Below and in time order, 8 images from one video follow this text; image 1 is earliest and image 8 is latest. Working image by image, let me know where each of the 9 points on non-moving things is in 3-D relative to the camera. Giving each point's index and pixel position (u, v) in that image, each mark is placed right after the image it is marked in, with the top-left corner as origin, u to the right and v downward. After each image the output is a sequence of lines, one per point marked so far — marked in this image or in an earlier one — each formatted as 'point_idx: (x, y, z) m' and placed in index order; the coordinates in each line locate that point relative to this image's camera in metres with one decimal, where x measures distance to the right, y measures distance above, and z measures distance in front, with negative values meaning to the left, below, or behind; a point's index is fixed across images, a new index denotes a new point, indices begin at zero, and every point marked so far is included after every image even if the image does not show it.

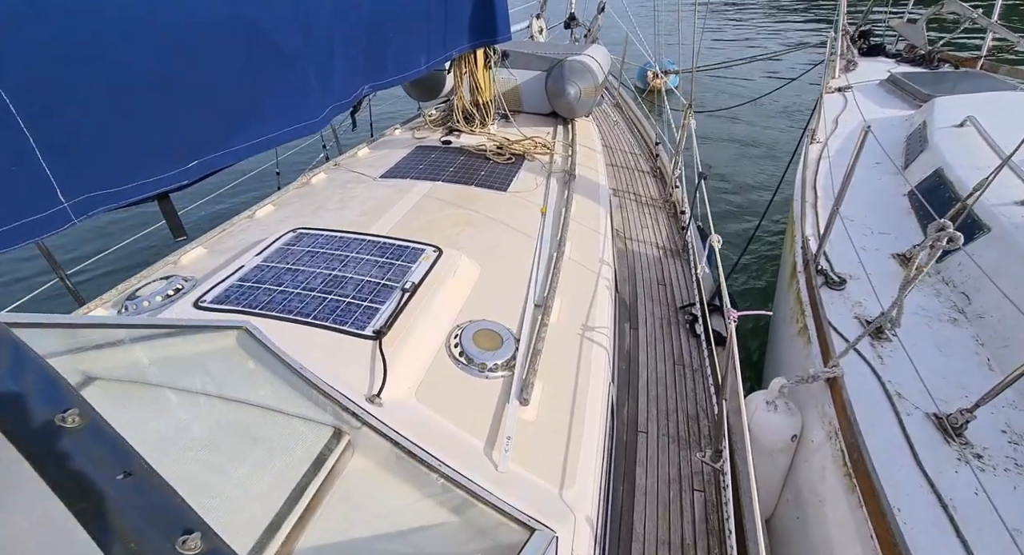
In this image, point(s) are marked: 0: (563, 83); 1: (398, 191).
0: (+0.5, +1.8, +4.7) m
1: (-0.8, +0.6, +3.6) m
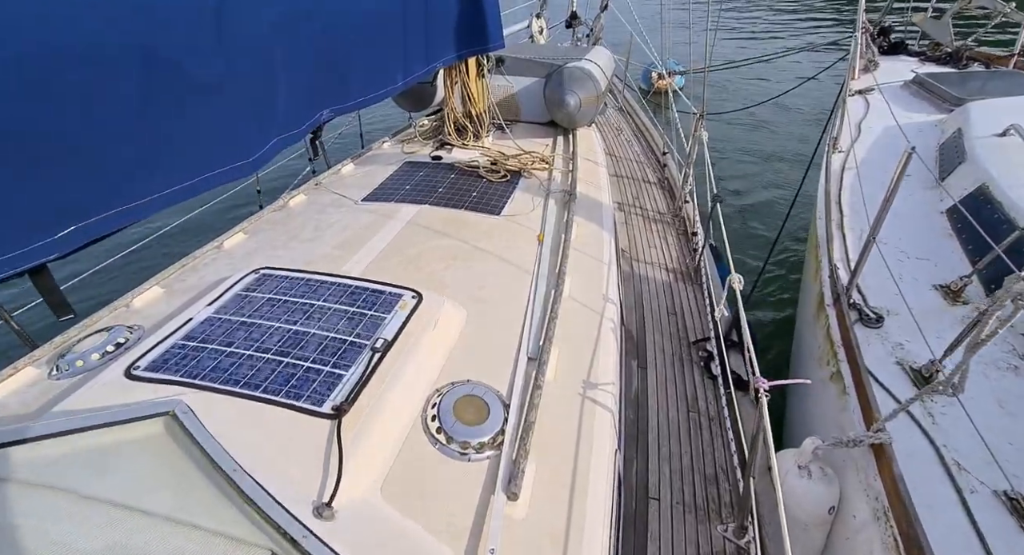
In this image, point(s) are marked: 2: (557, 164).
0: (+0.4, +1.6, +4.3) m
1: (-0.9, +0.4, +3.3) m
2: (+0.4, +0.9, +4.2) m
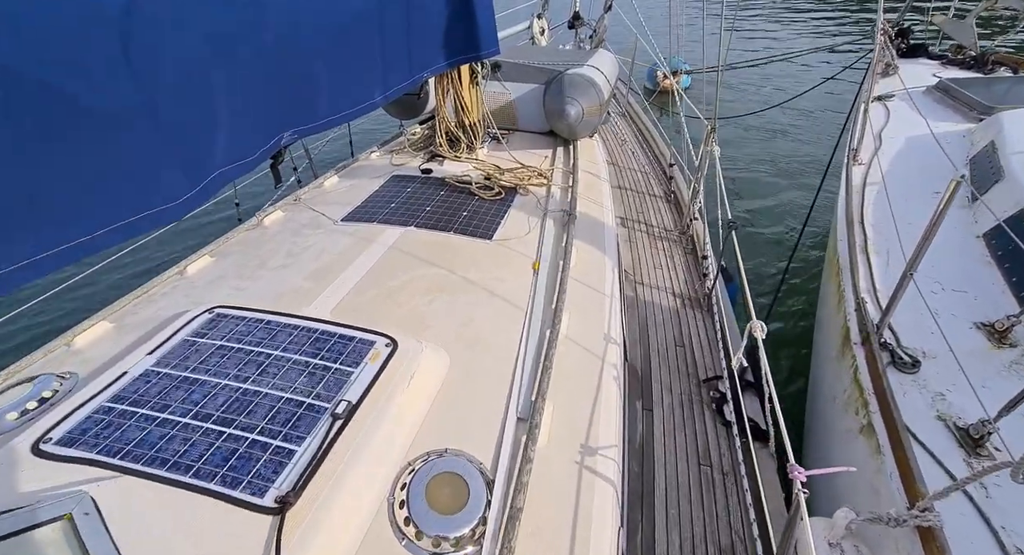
0: (+0.4, +1.4, +4.0) m
1: (-0.9, +0.2, +3.0) m
2: (+0.3, +0.7, +3.9) m
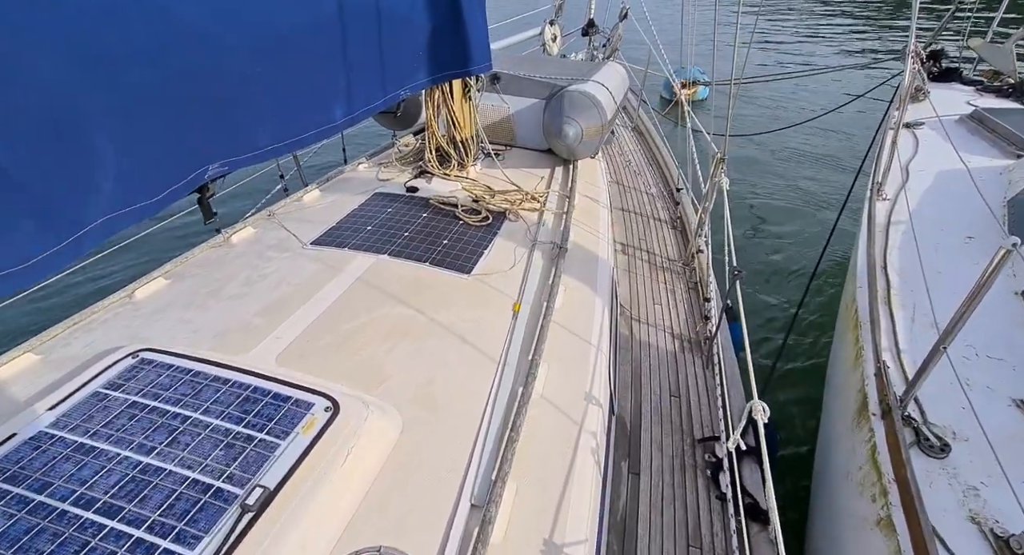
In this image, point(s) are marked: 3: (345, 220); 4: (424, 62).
0: (+0.4, +1.2, +3.7) m
1: (-1.0, 0.0, +2.7) m
2: (+0.3, +0.5, +3.6) m
3: (-1.1, +0.4, +3.3) m
4: (-0.5, +1.1, +2.6) m
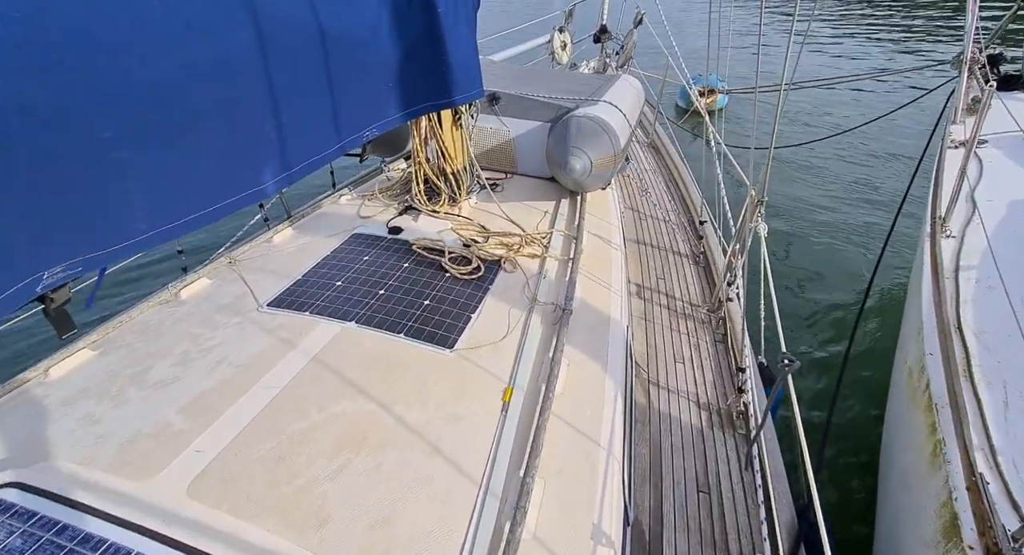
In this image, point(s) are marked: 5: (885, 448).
0: (+0.3, +0.8, +3.2) m
1: (-1.0, -0.3, +2.3) m
2: (+0.3, +0.2, +3.1) m
3: (-1.1, 0.0, +2.8) m
4: (-0.5, +0.8, +2.1) m
5: (+2.2, -1.0, +2.9) m
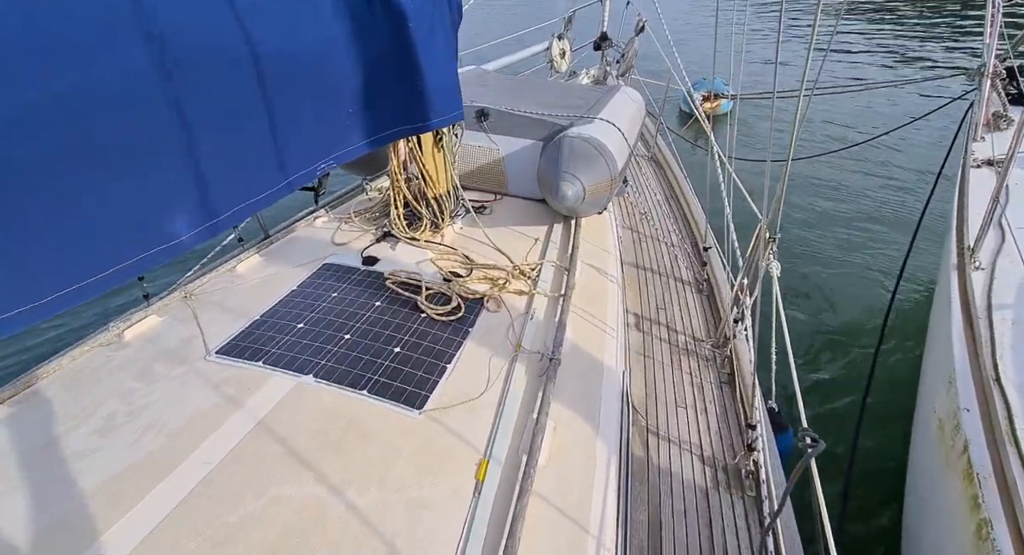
0: (+0.3, +0.6, +2.9) m
1: (-1.1, -0.5, +2.0) m
2: (+0.2, 0.0, +2.8) m
3: (-1.2, -0.2, +2.5) m
4: (-0.6, +0.6, +1.8) m
5: (+2.1, -1.2, +2.6) m
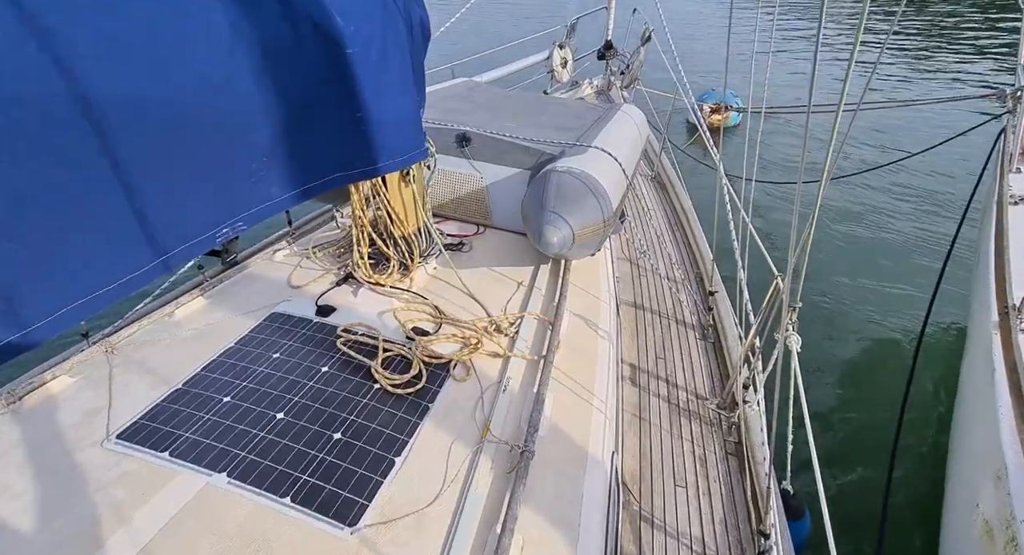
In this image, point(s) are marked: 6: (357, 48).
0: (+0.2, +0.4, +2.5) m
1: (-1.3, -0.7, +1.6) m
2: (+0.1, -0.3, +2.4) m
3: (-1.3, -0.4, +2.1) m
4: (-0.7, +0.3, +1.4) m
5: (+1.9, -1.5, +2.2) m
6: (-0.5, +0.7, +1.5) m
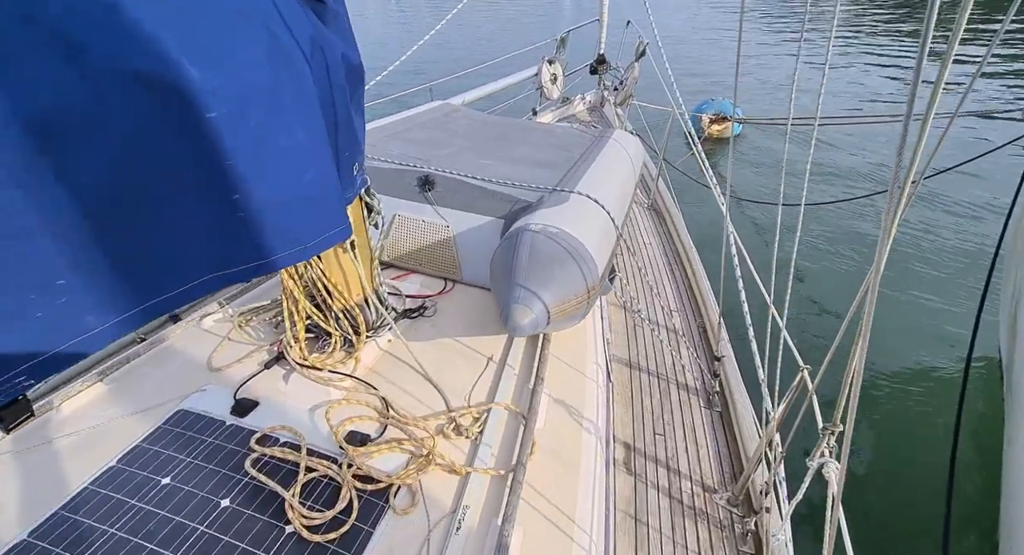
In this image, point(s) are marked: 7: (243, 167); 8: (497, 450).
0: (0.0, 0.0, +2.1) m
1: (-1.4, -1.1, +1.1) m
2: (-0.1, -0.7, +1.9) m
3: (-1.5, -0.8, +1.6) m
4: (-0.8, 0.0, +1.0) m
5: (+1.8, -1.8, +1.7) m
6: (-0.6, +0.4, +1.0) m
7: (-0.6, +0.2, +1.1) m
8: (-0.1, -0.7, +2.0) m
